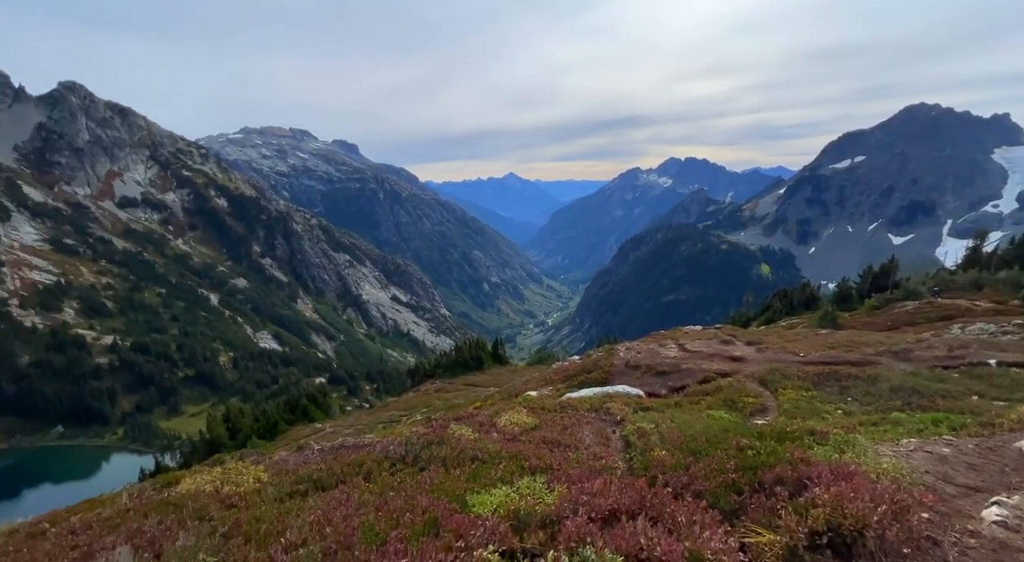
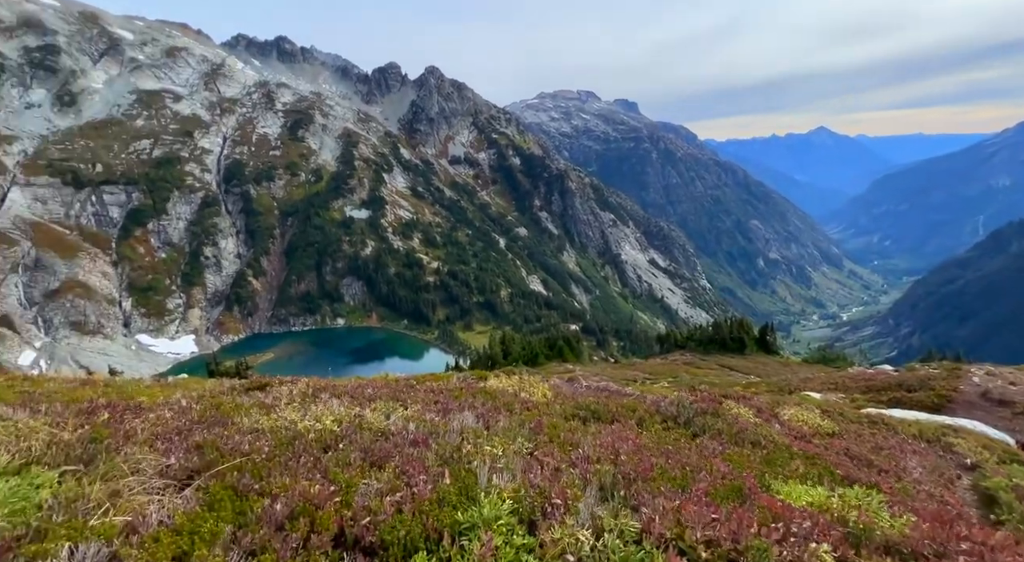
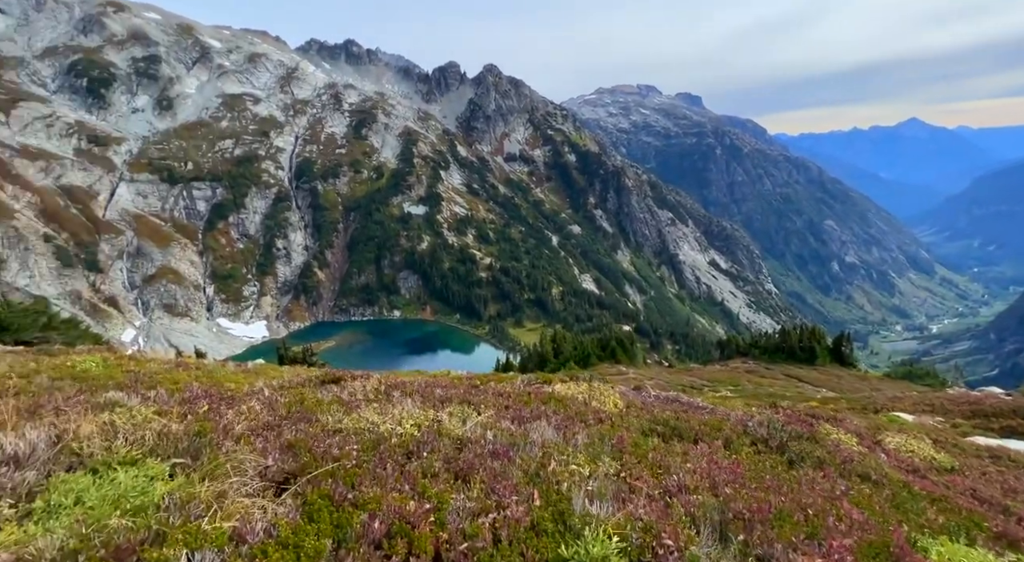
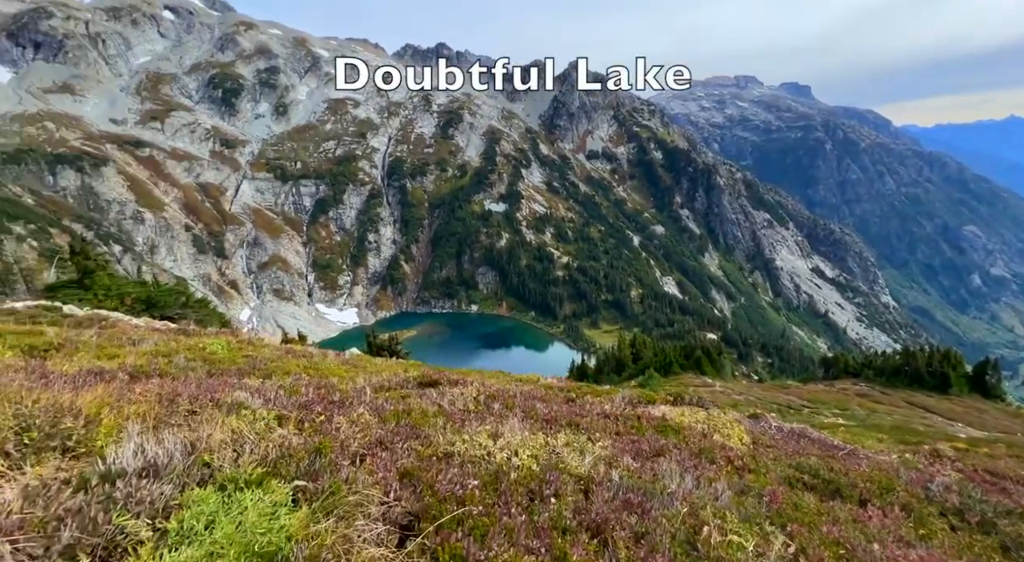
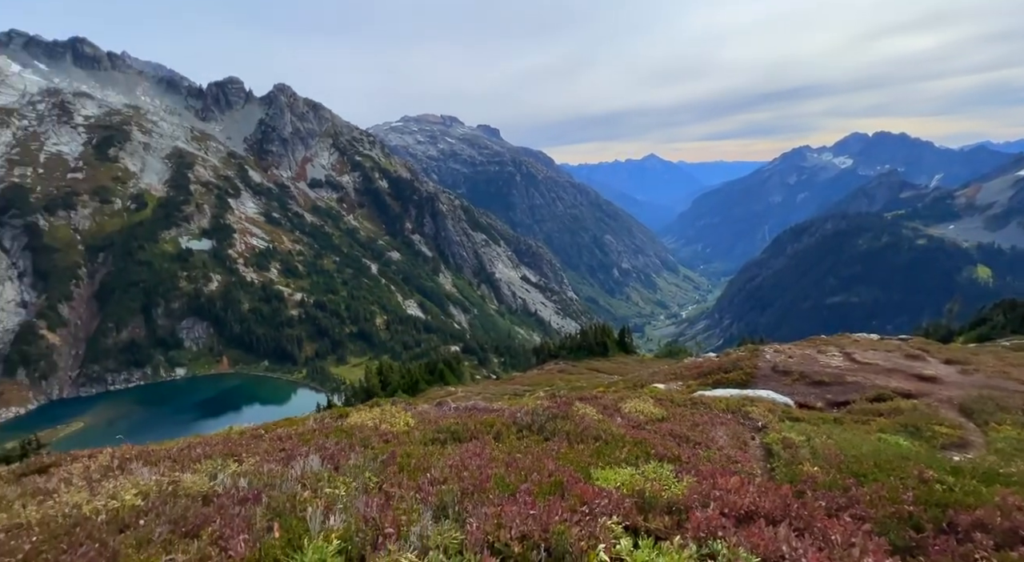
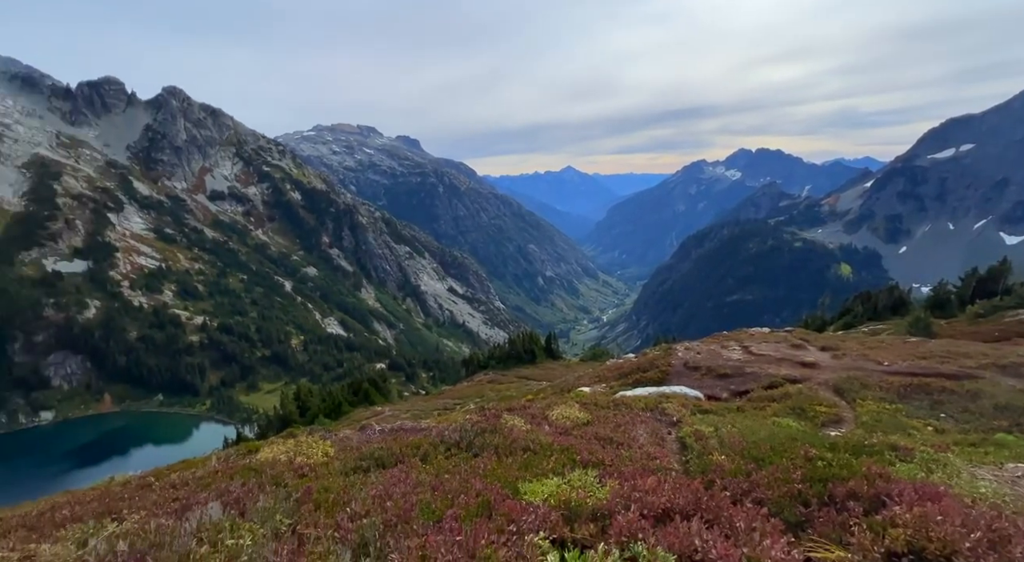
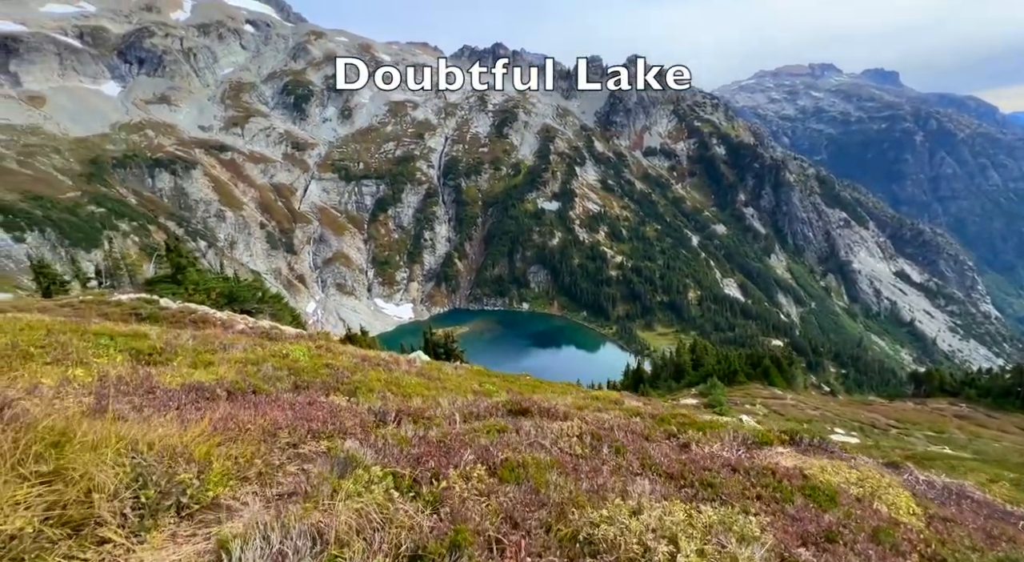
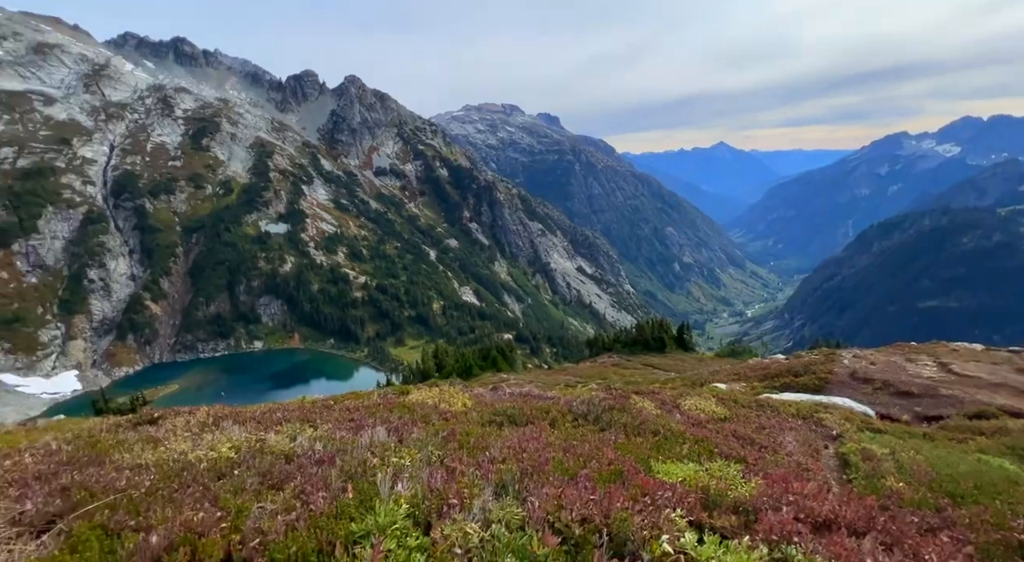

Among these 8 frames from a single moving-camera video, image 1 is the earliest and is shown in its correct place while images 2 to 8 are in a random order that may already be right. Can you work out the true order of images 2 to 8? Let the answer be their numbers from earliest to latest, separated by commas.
6, 5, 8, 2, 3, 4, 7
